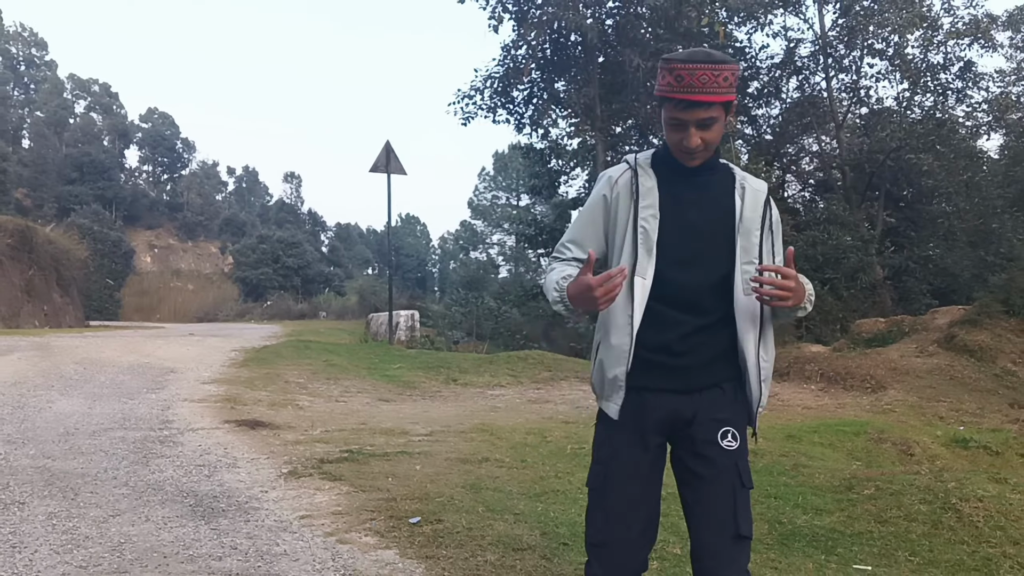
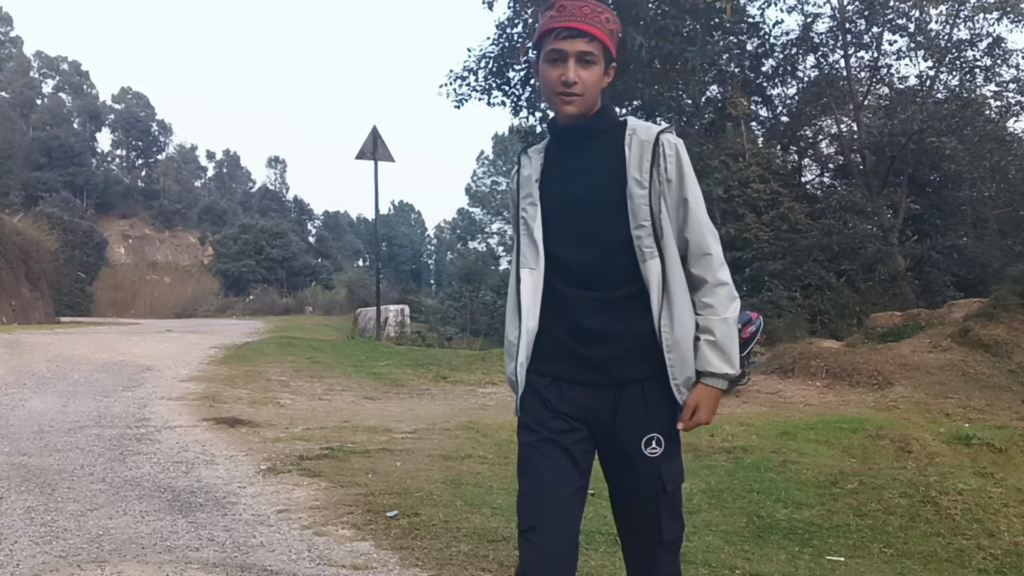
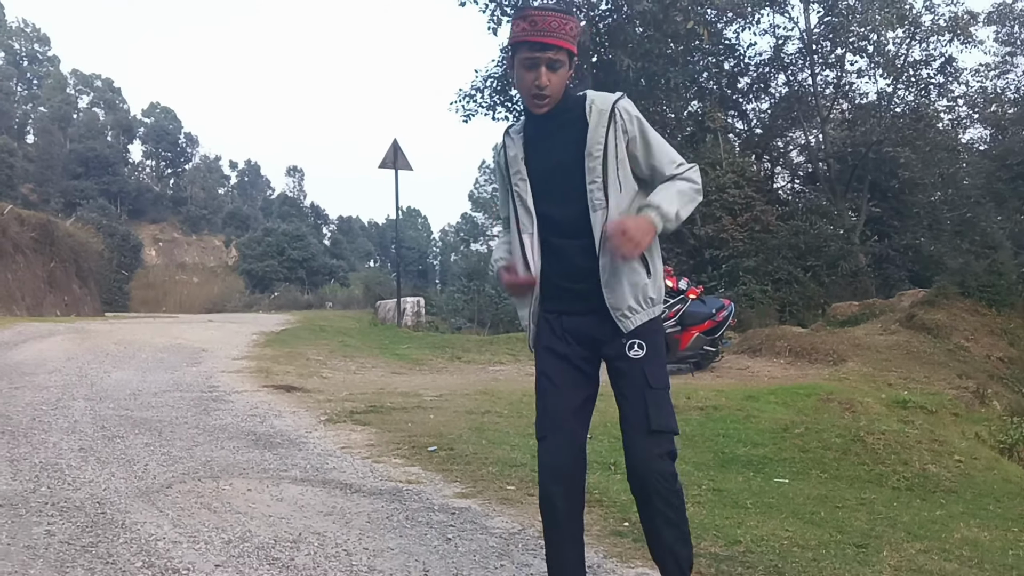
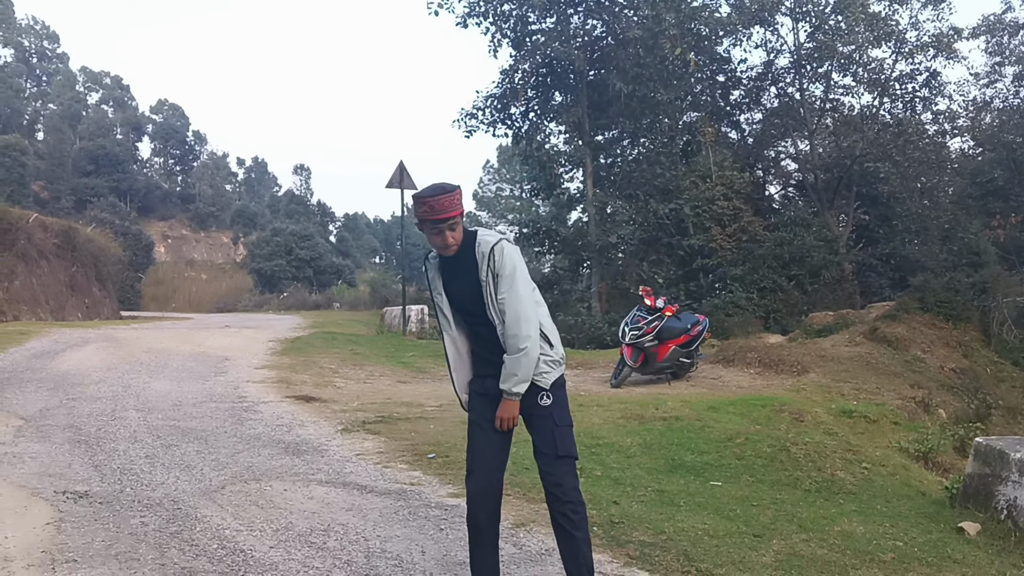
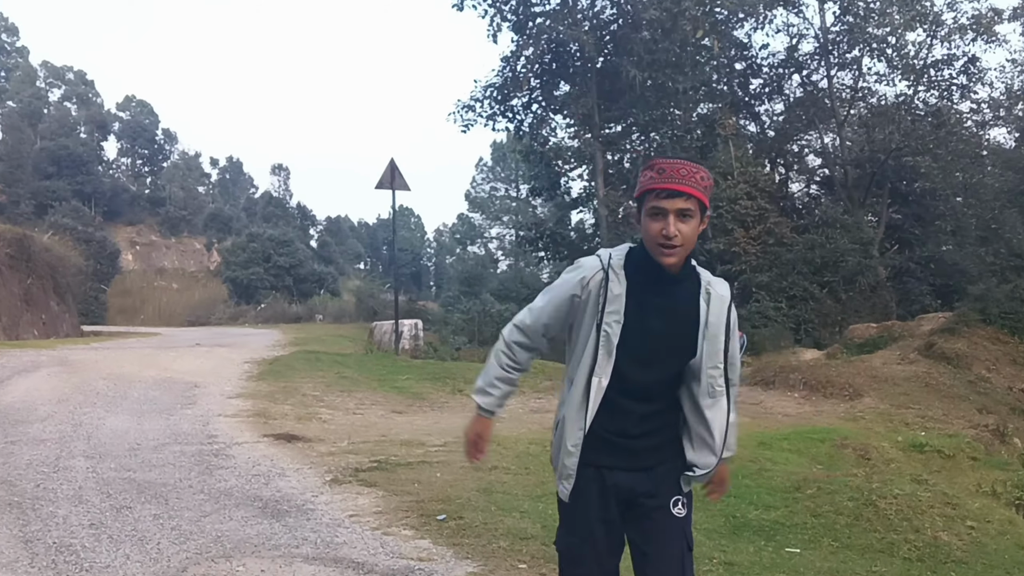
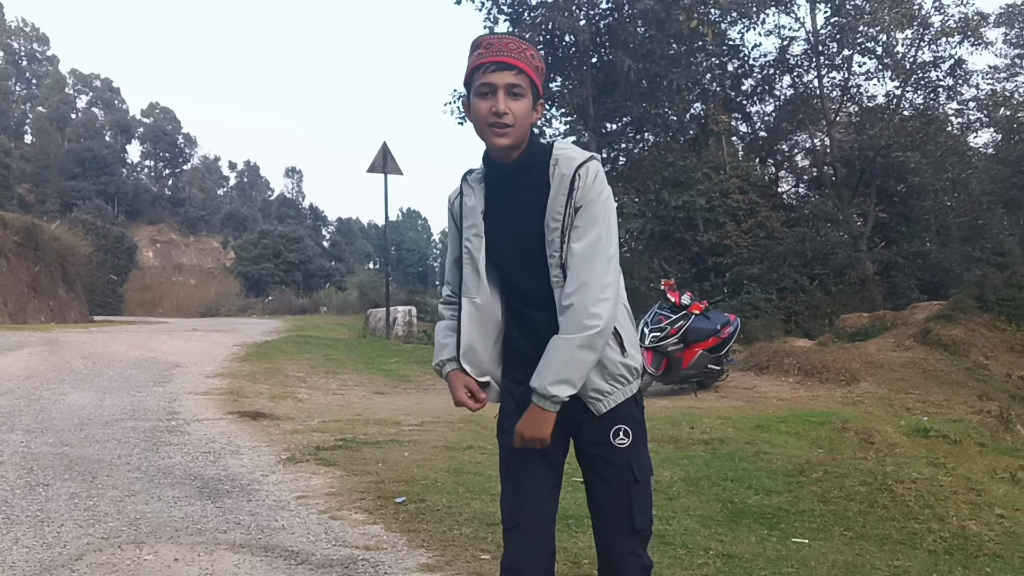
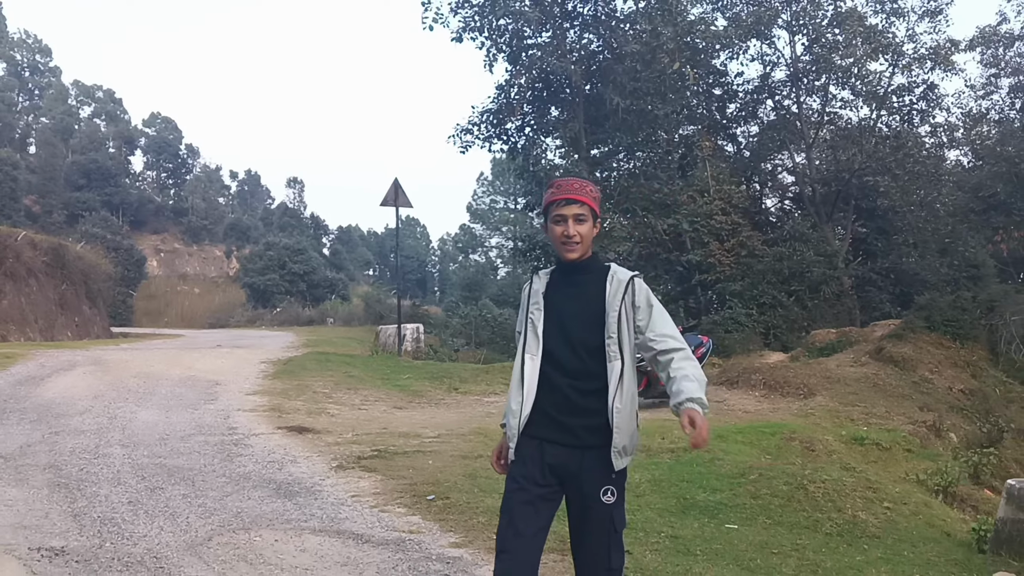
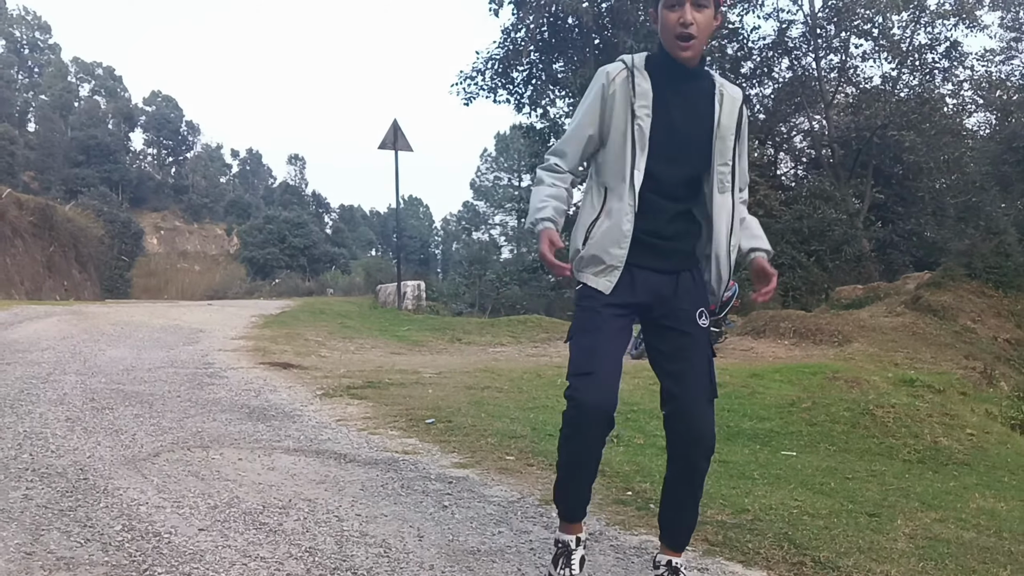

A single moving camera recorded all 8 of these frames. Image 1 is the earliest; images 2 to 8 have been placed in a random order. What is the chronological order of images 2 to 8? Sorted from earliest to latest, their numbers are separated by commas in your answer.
2, 6, 8, 3, 5, 7, 4
